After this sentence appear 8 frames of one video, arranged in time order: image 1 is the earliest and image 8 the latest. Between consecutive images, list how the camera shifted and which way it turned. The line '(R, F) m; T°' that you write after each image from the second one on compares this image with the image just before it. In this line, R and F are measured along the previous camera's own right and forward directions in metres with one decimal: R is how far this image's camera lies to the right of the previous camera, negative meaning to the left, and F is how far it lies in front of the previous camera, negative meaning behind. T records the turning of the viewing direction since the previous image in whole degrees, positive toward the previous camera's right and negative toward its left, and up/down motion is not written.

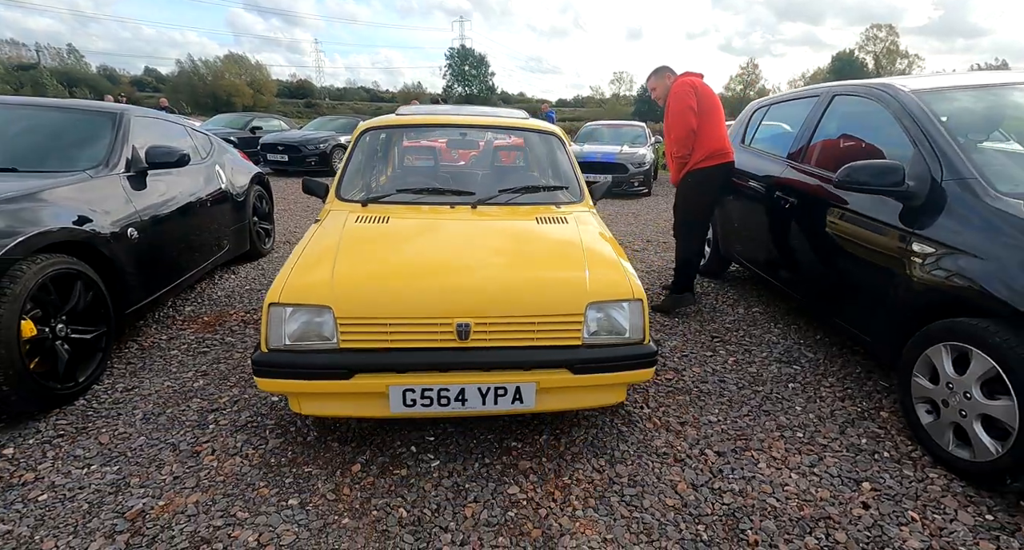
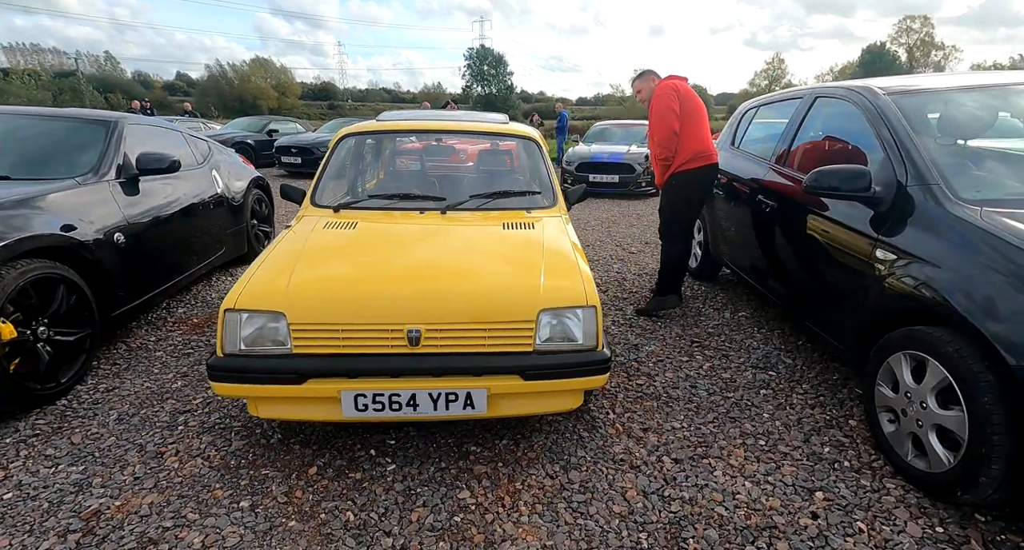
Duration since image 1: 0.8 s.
(+0.3, 0.0) m; -2°
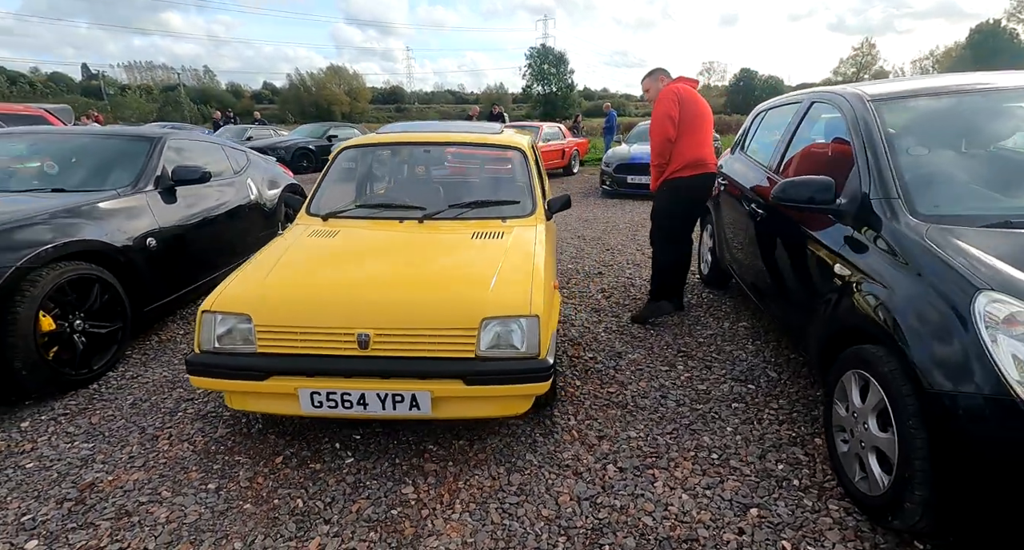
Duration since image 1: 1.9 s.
(+0.5, -0.1) m; -6°
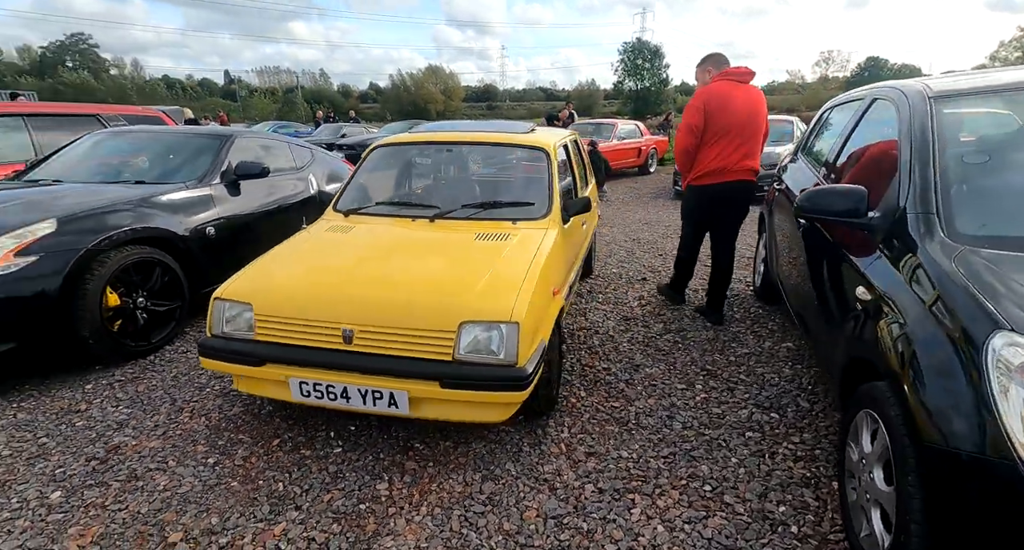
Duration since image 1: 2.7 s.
(+0.4, +0.1) m; -9°
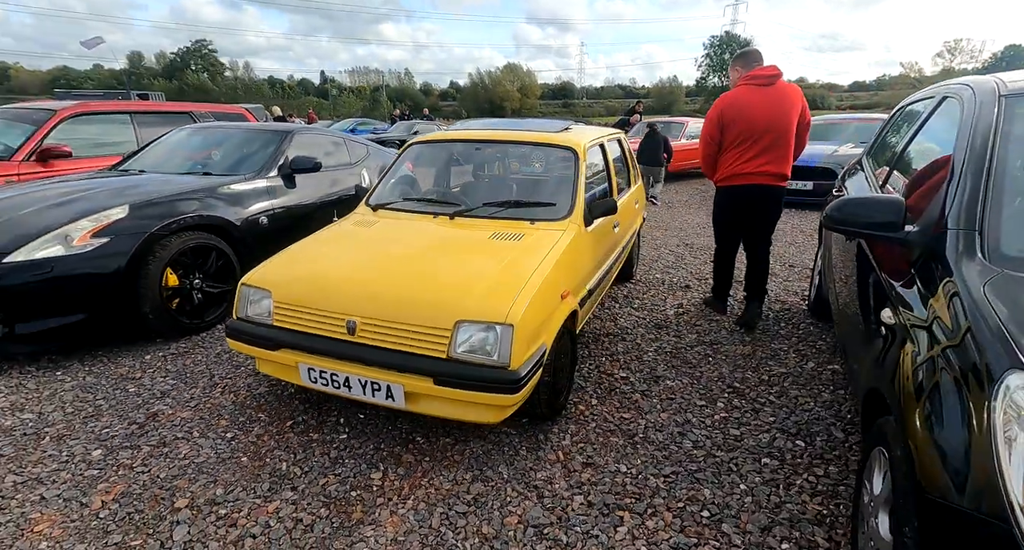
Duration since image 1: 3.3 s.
(+0.3, 0.0) m; -8°
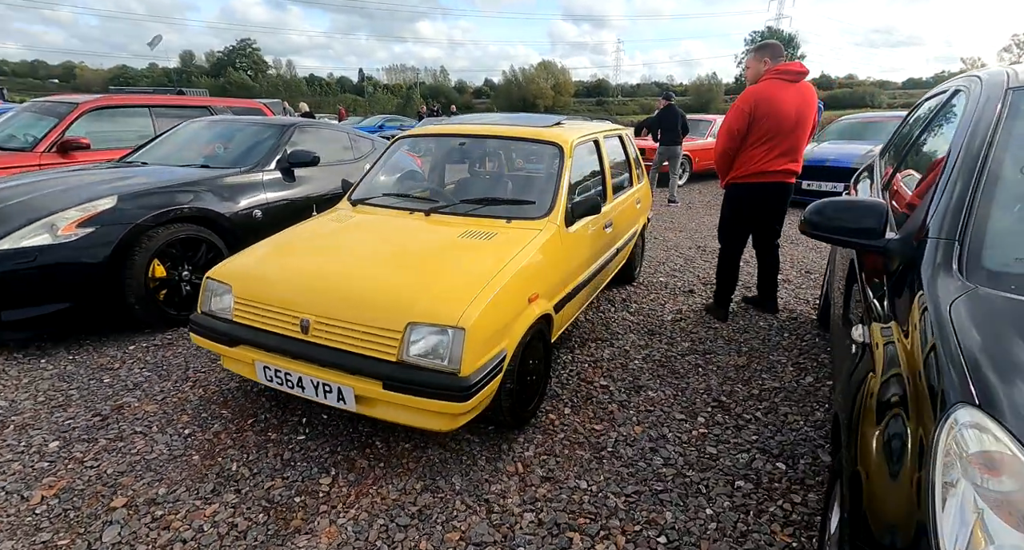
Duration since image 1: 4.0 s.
(+0.3, +0.1) m; -3°
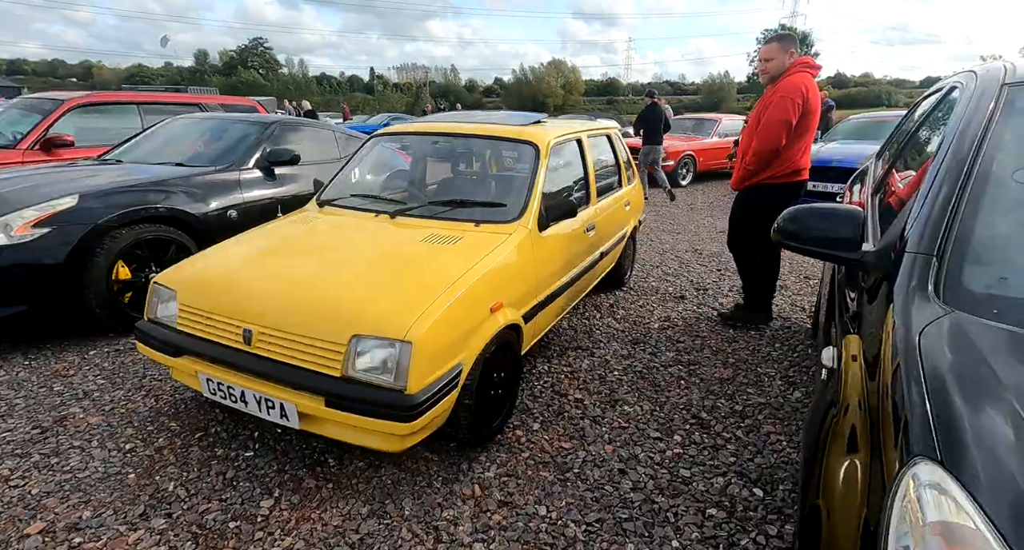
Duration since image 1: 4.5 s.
(+0.2, +0.2) m; -1°
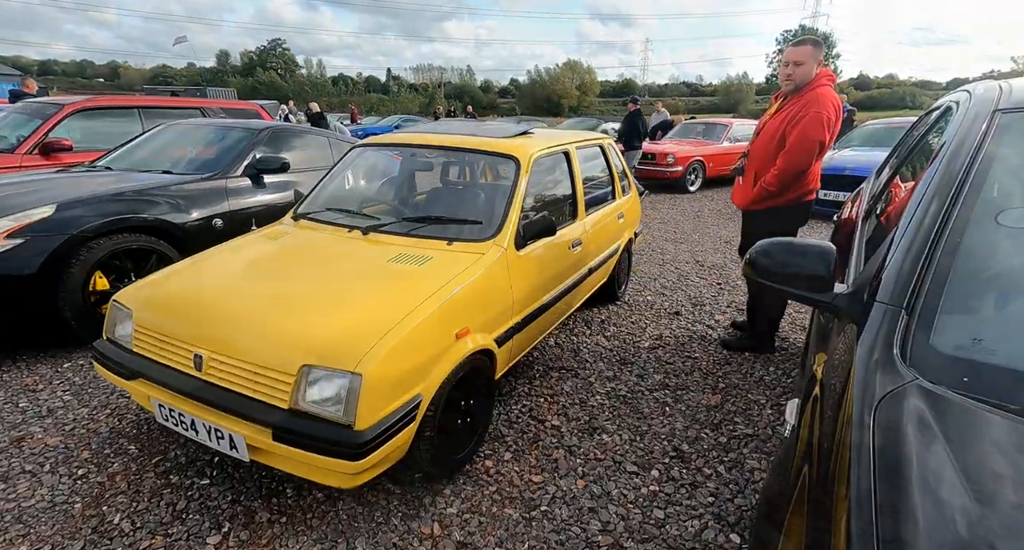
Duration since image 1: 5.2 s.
(+0.2, +0.1) m; -1°
